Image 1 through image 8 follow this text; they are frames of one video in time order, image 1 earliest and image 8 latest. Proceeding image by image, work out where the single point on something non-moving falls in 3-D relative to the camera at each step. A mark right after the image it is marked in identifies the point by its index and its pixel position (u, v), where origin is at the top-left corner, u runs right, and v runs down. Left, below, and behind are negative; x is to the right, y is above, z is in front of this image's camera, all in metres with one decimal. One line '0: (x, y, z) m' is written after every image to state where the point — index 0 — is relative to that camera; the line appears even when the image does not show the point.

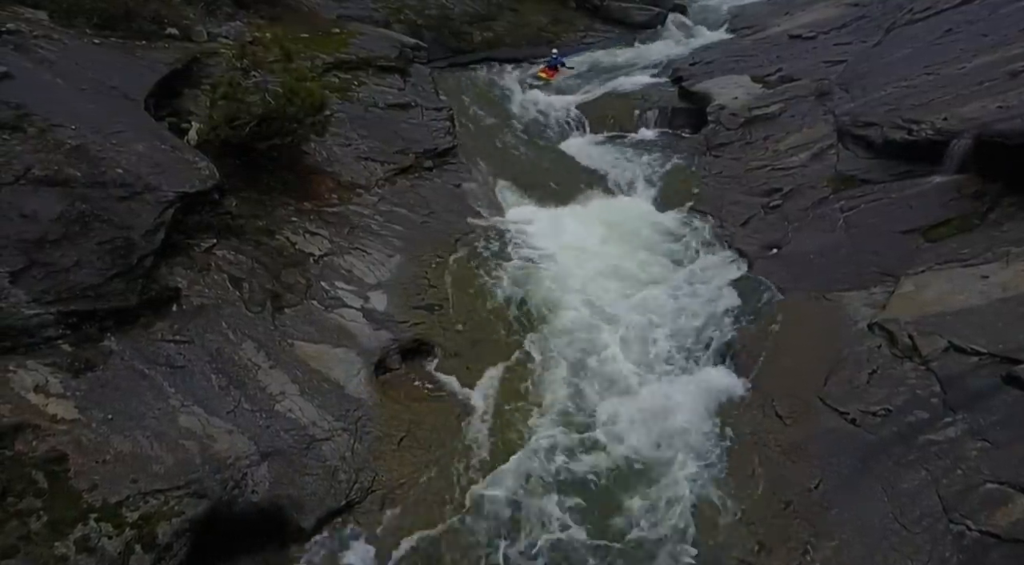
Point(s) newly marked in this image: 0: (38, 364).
0: (-5.9, -1.0, +8.6) m
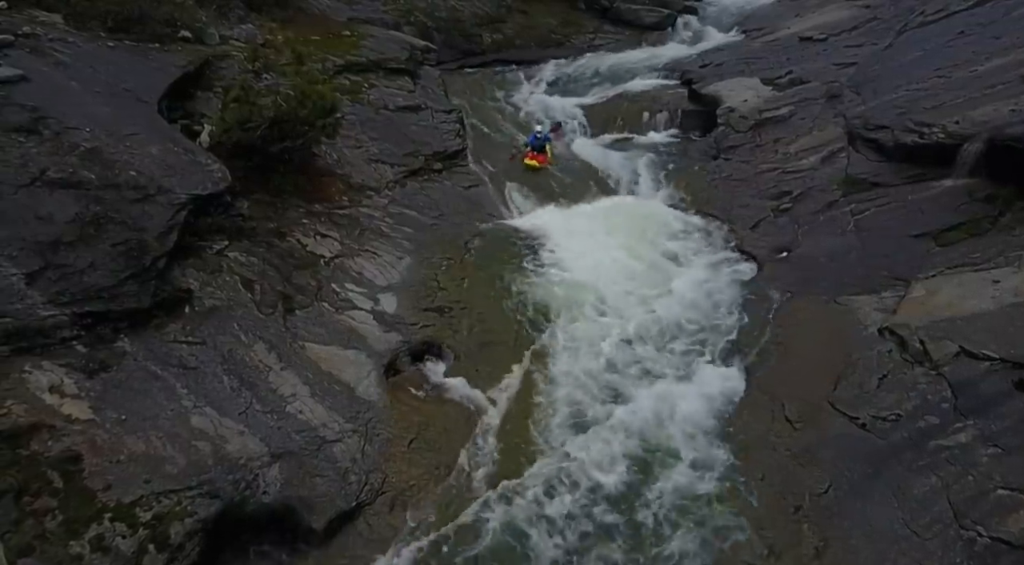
0: (-5.8, -1.0, +8.7) m
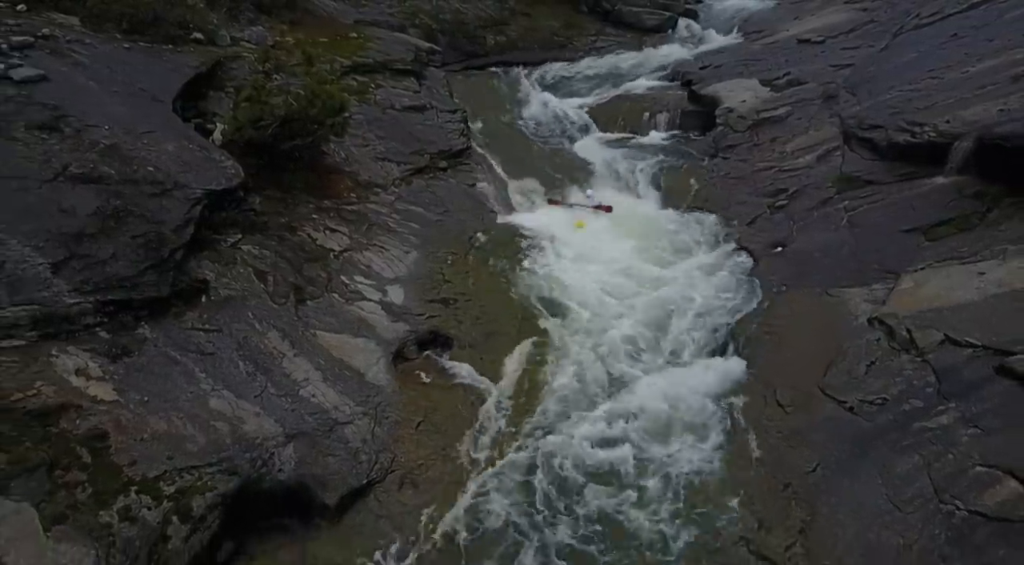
0: (-5.7, -0.9, +9.1) m
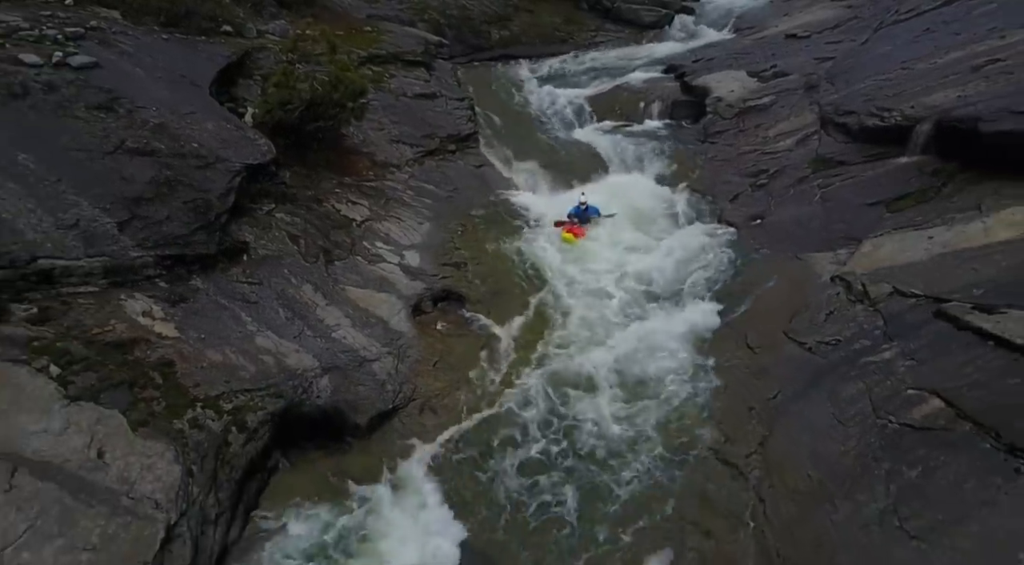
0: (-5.7, -0.2, +10.6) m
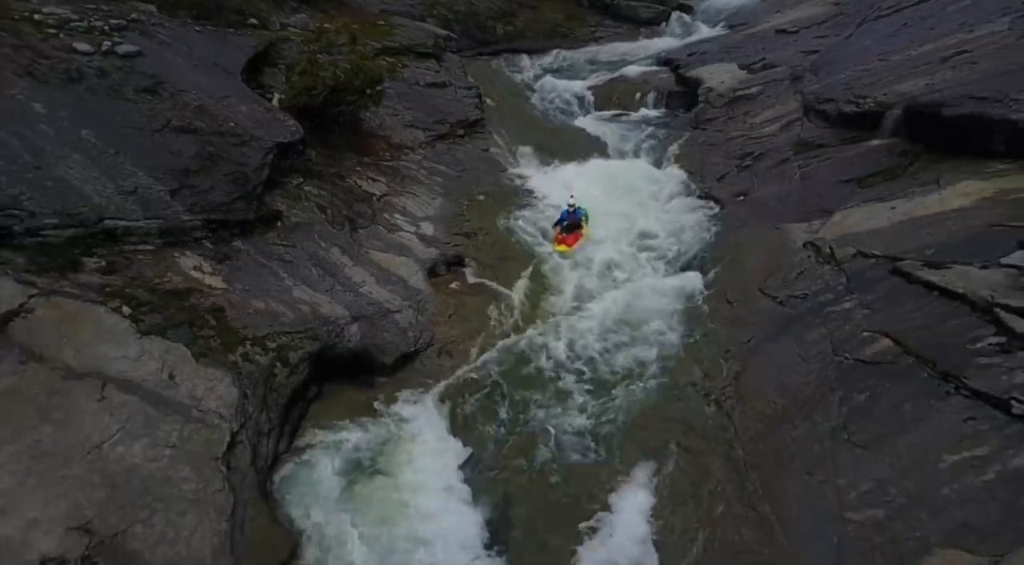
0: (-5.6, +0.5, +12.0) m
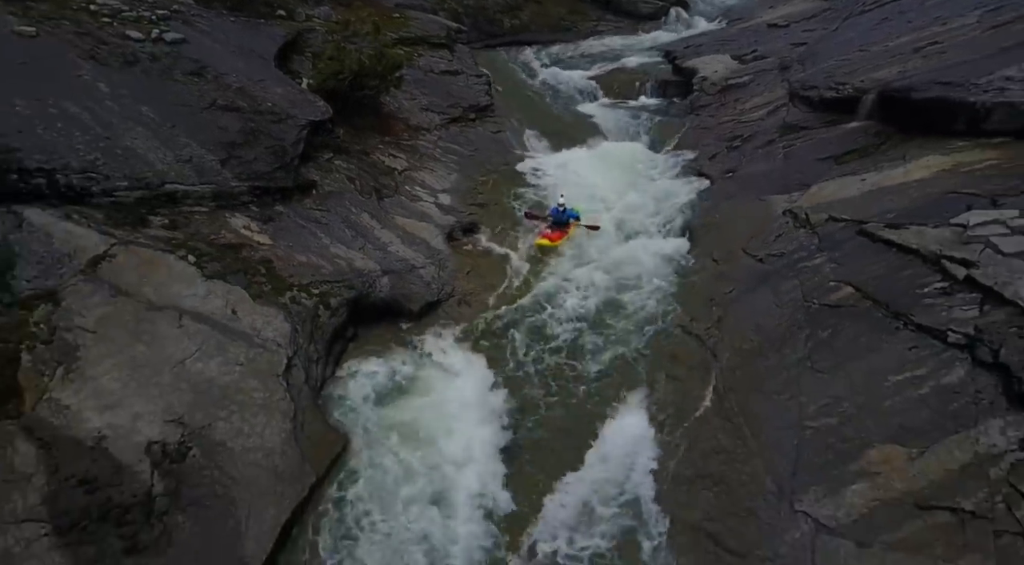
0: (-5.3, +1.4, +13.6) m
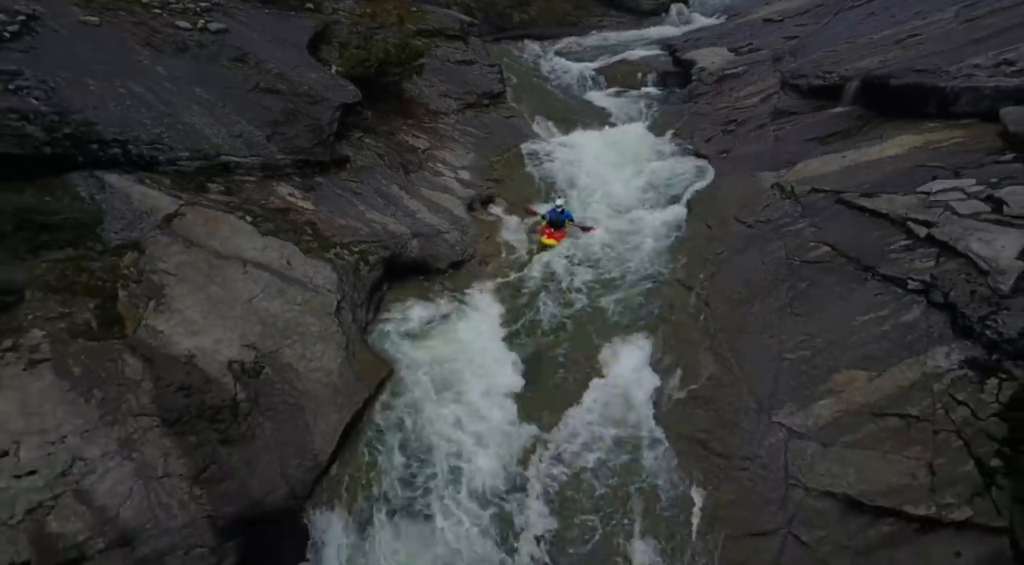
0: (-5.0, +2.2, +15.2) m
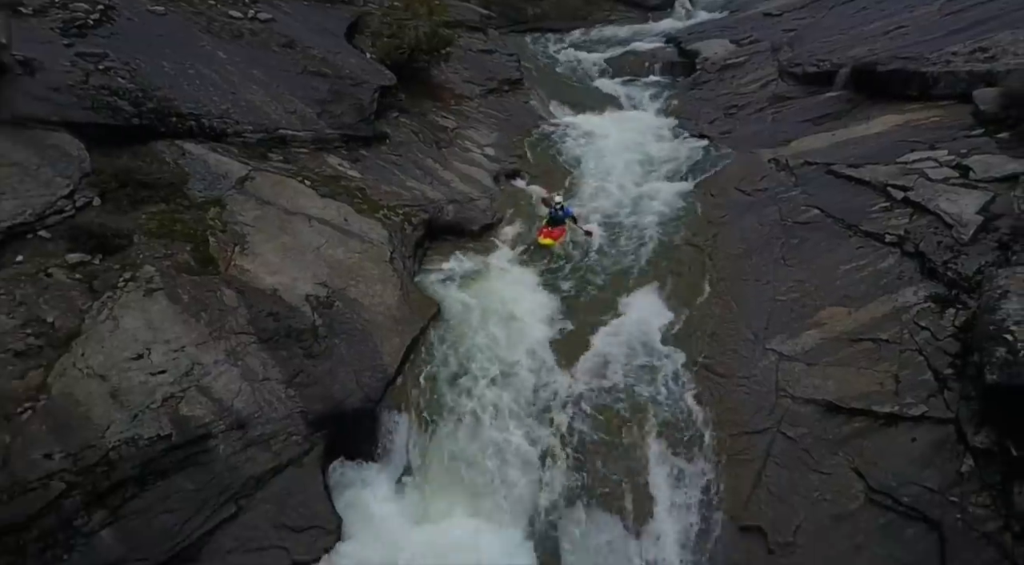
0: (-4.4, +3.2, +17.1) m
